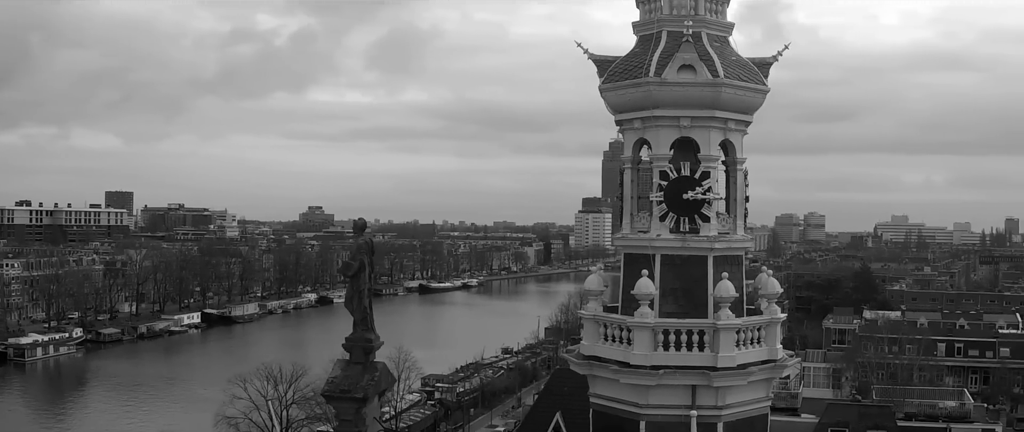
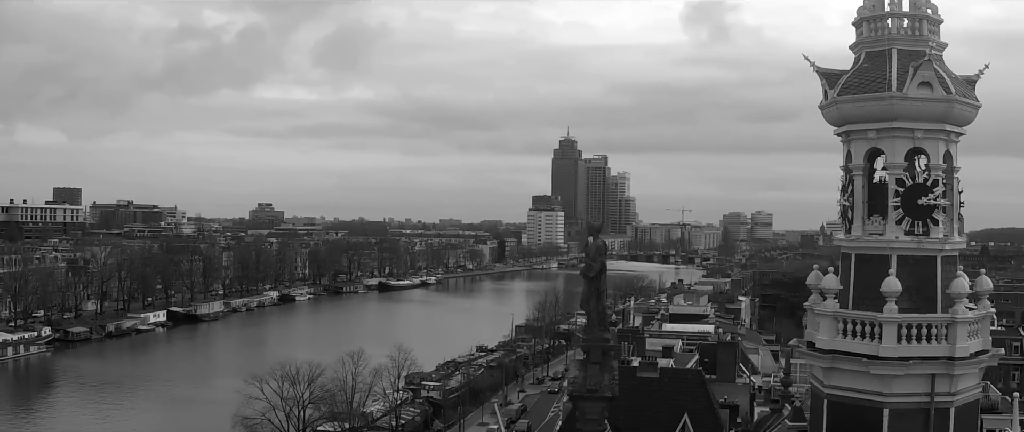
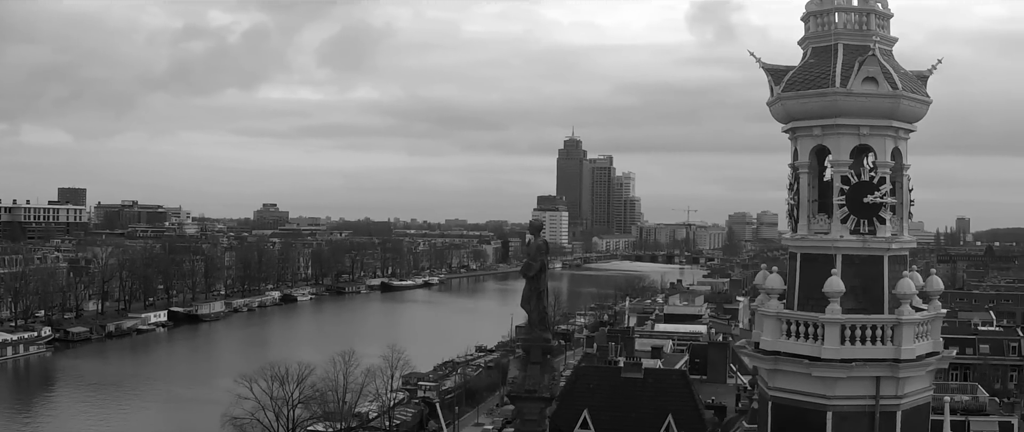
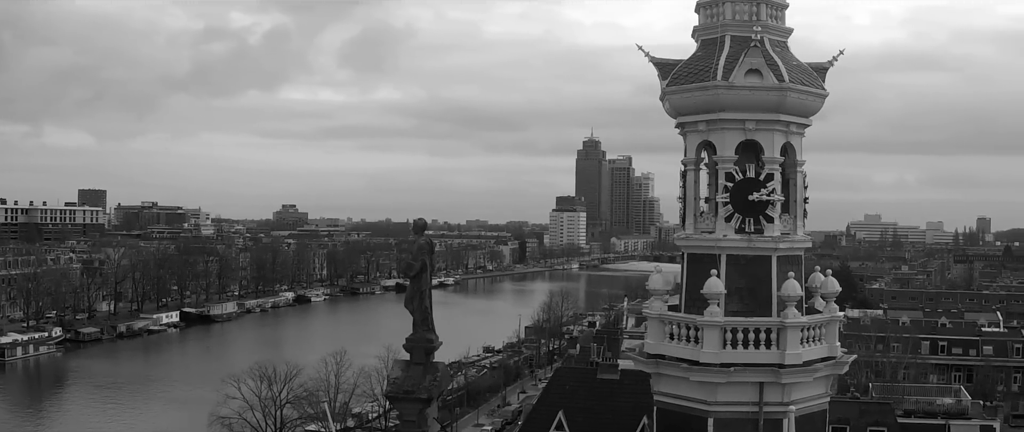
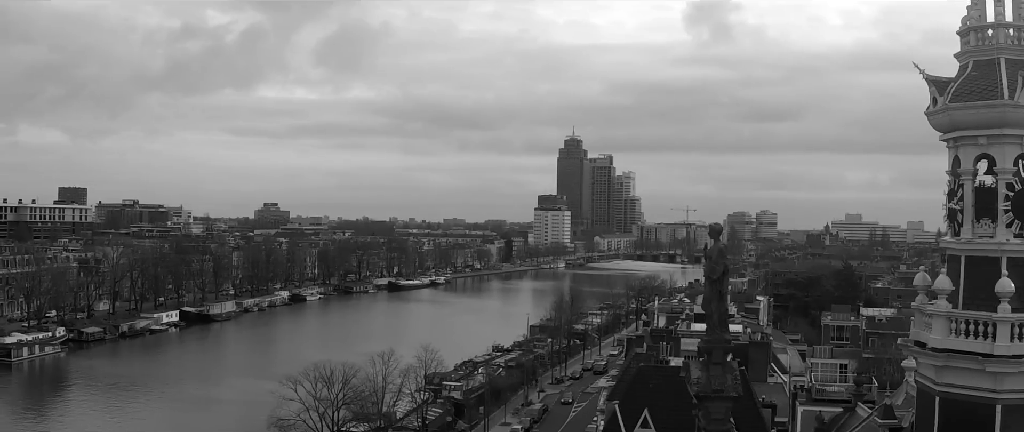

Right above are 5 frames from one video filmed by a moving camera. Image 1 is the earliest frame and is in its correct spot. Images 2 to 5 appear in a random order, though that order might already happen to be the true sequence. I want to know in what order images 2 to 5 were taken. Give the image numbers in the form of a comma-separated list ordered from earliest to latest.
4, 3, 2, 5
